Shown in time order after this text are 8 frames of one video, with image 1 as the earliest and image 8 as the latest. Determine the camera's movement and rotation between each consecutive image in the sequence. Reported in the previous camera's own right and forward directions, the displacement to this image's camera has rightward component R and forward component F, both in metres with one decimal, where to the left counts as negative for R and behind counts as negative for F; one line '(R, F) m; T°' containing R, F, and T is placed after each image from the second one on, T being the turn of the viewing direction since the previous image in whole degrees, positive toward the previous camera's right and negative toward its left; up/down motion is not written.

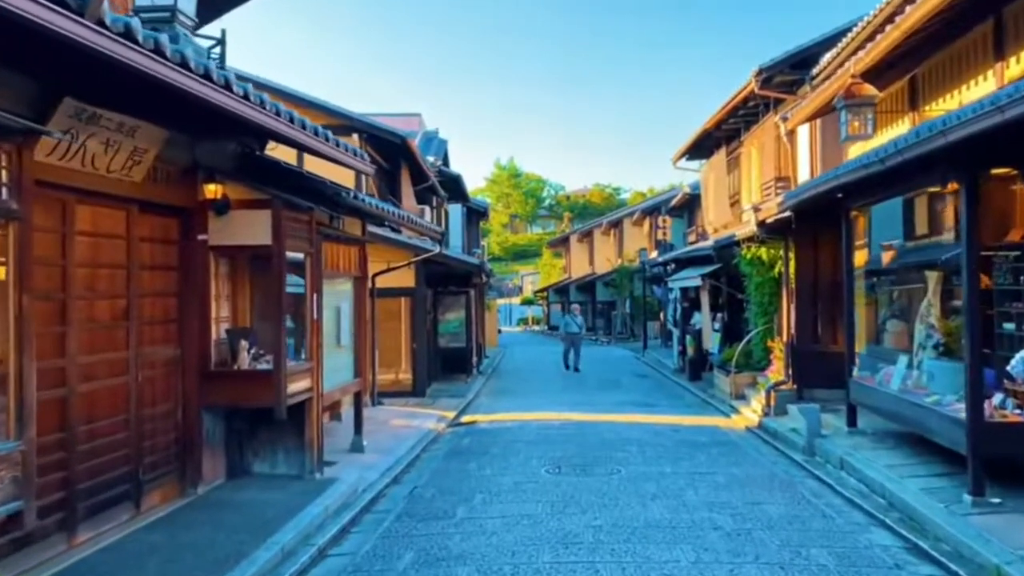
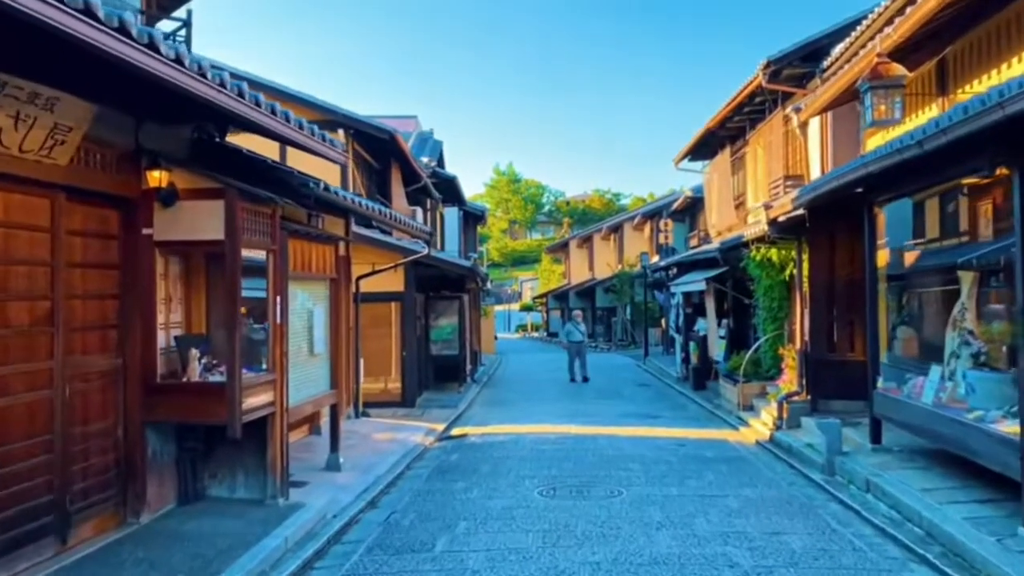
(+0.1, +0.9) m; 0°
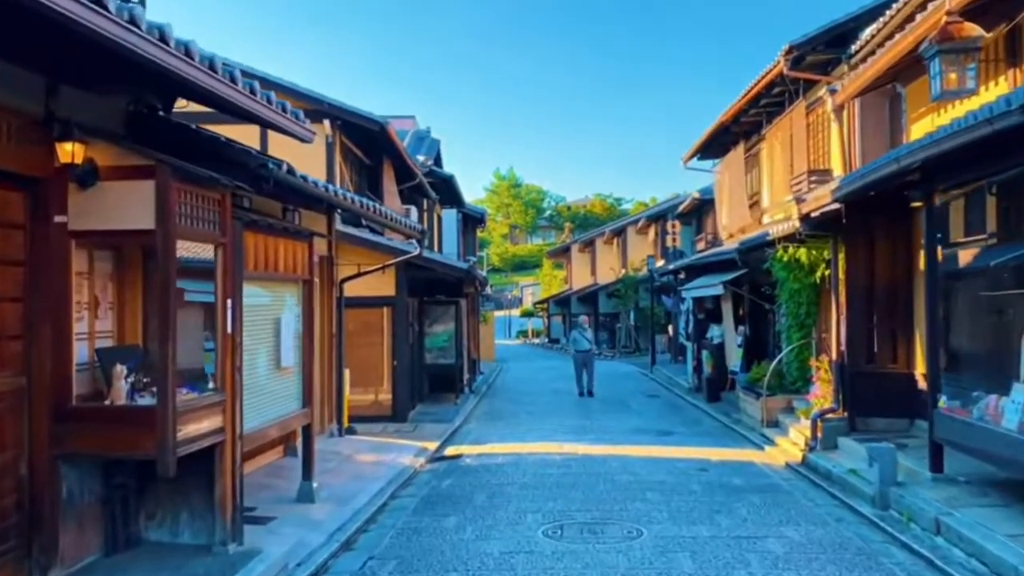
(0.0, +1.3) m; 0°
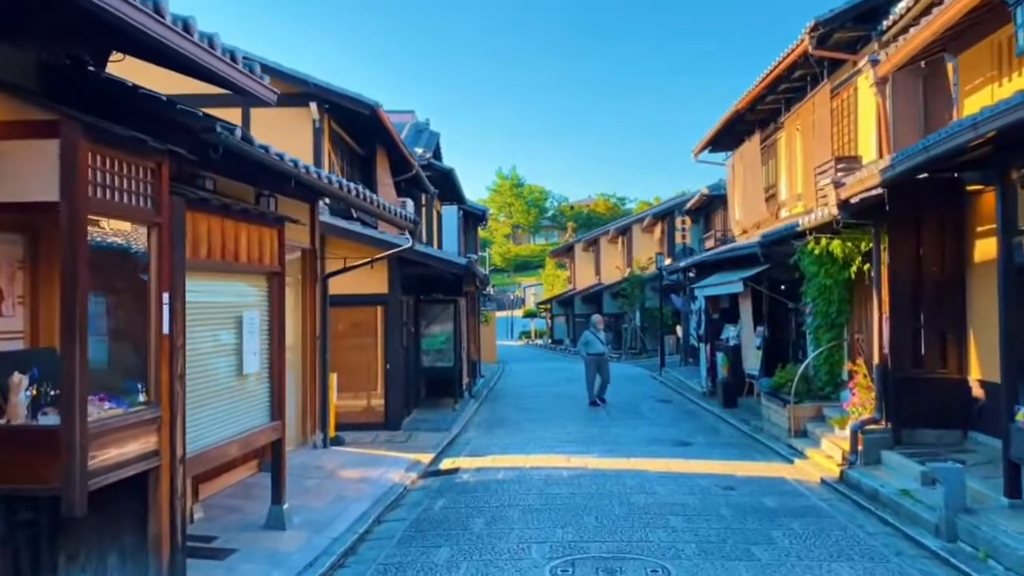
(0.0, +1.2) m; 0°
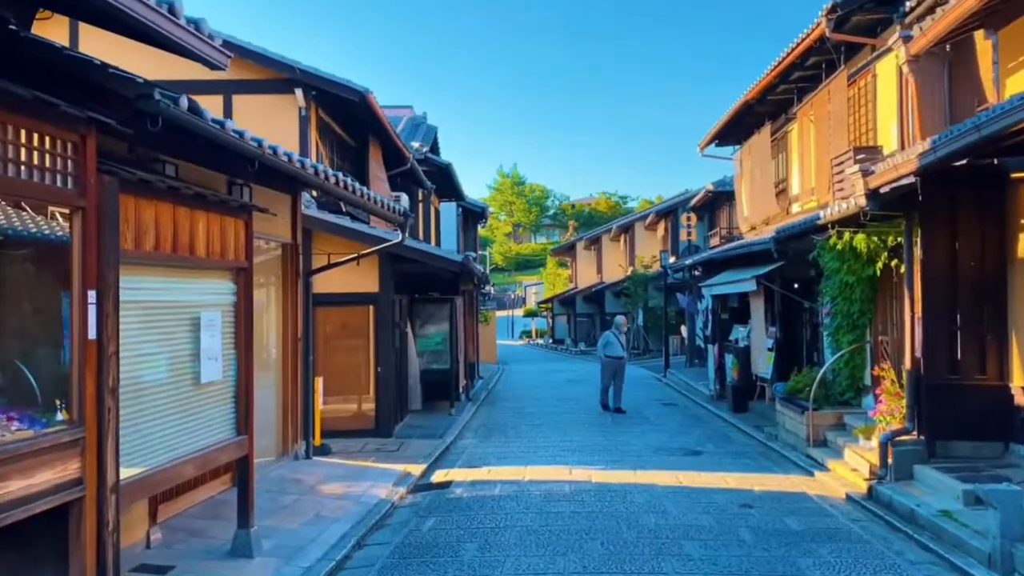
(0.0, +0.8) m; 0°
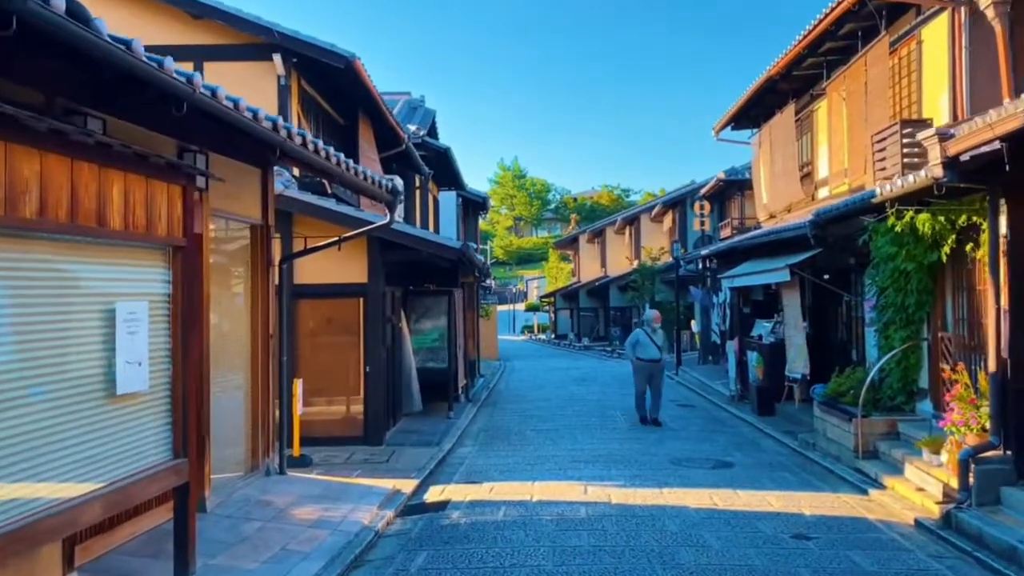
(-0.1, +1.4) m; 0°
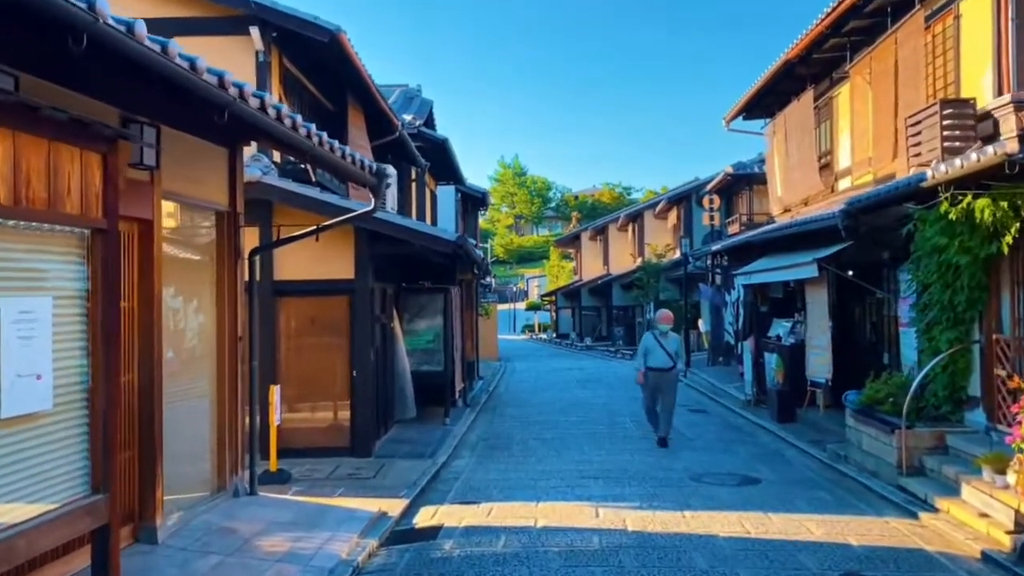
(0.0, +1.1) m; 0°
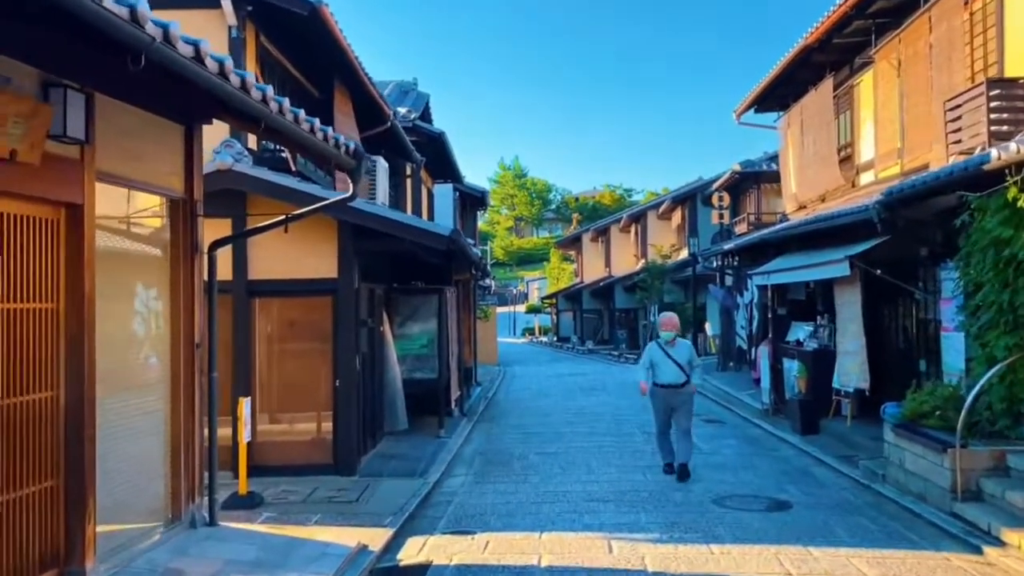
(0.0, +1.1) m; 0°
